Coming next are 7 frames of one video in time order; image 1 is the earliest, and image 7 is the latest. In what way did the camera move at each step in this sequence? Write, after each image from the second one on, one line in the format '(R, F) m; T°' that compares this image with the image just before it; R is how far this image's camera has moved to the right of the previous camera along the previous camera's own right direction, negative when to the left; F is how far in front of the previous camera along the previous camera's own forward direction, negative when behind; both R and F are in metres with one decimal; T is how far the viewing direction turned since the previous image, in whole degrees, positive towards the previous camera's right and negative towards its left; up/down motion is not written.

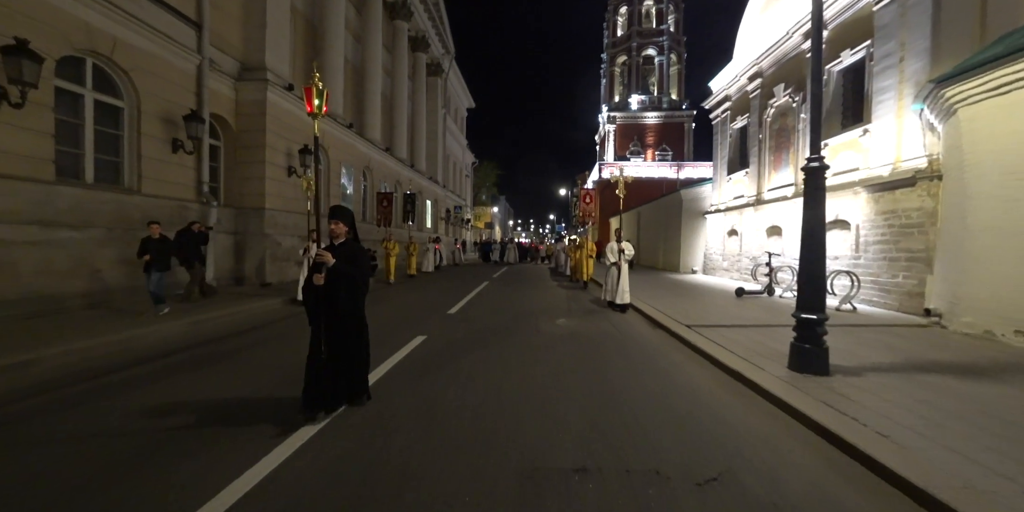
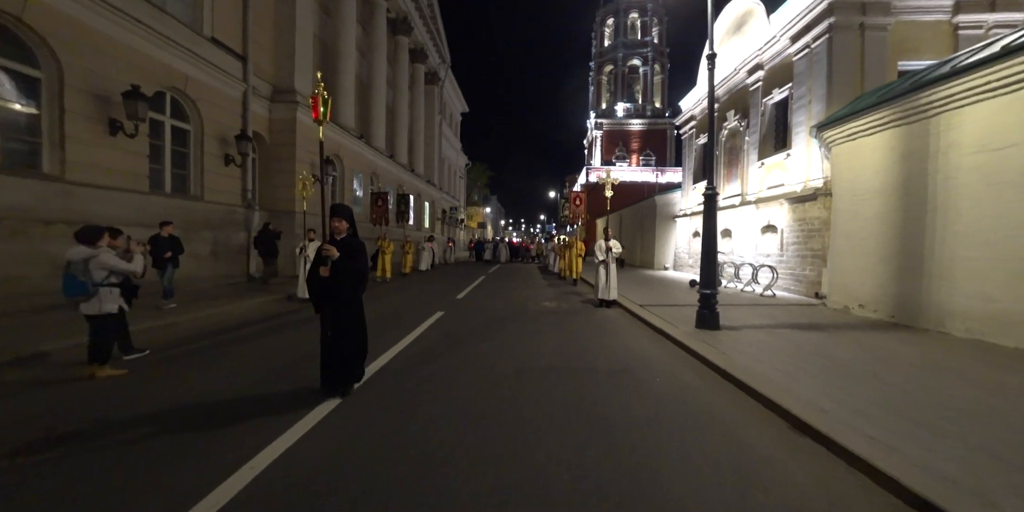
(-0.1, -2.6) m; +1°
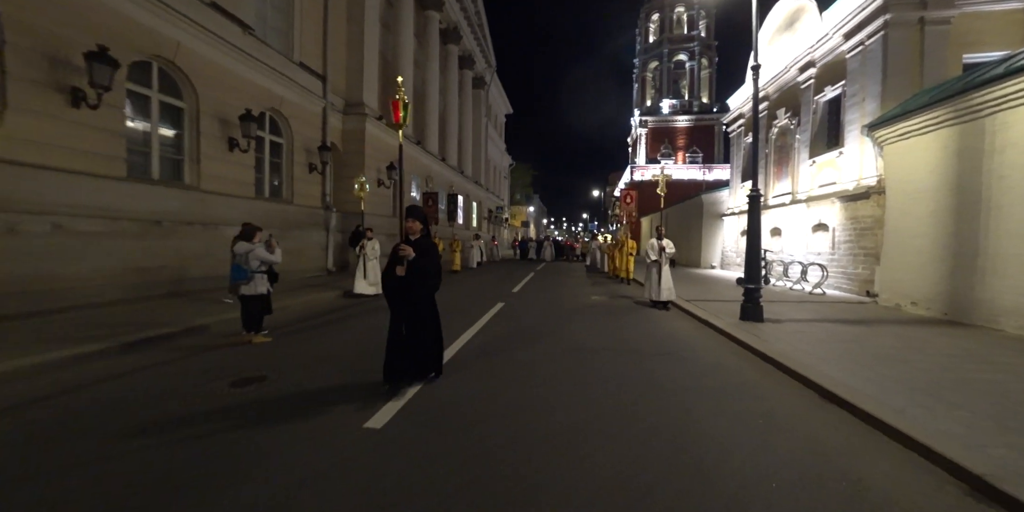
(-0.3, -0.9) m; -5°
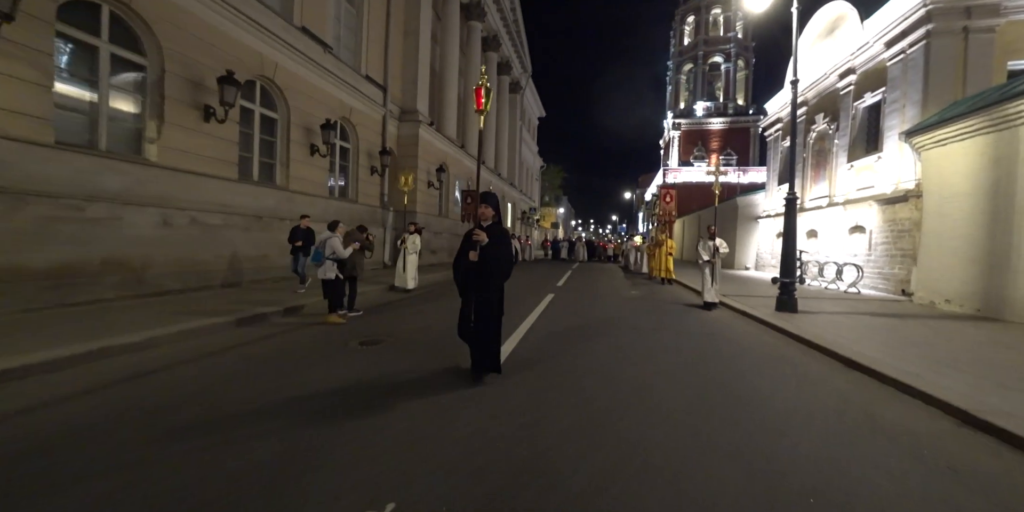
(-0.6, -1.0) m; -3°
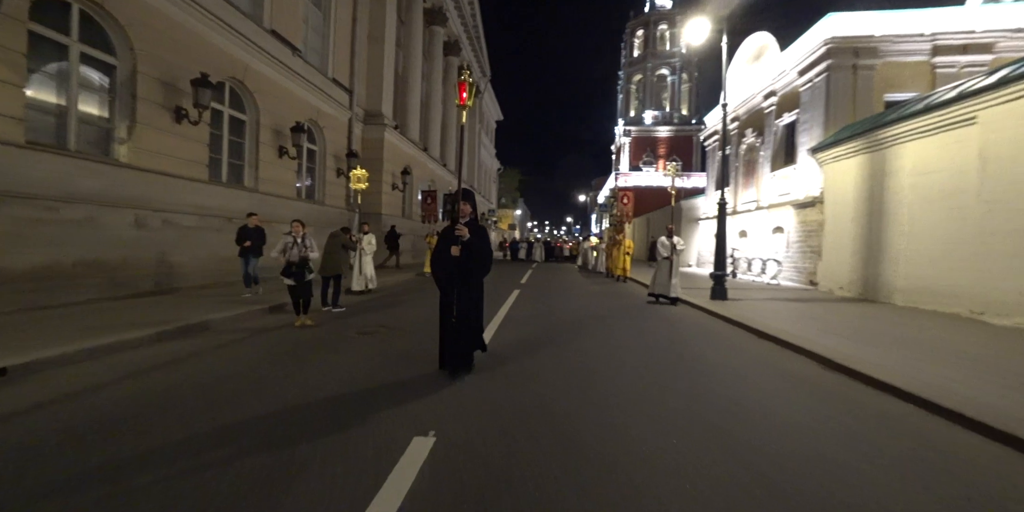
(-0.4, -1.2) m; +6°
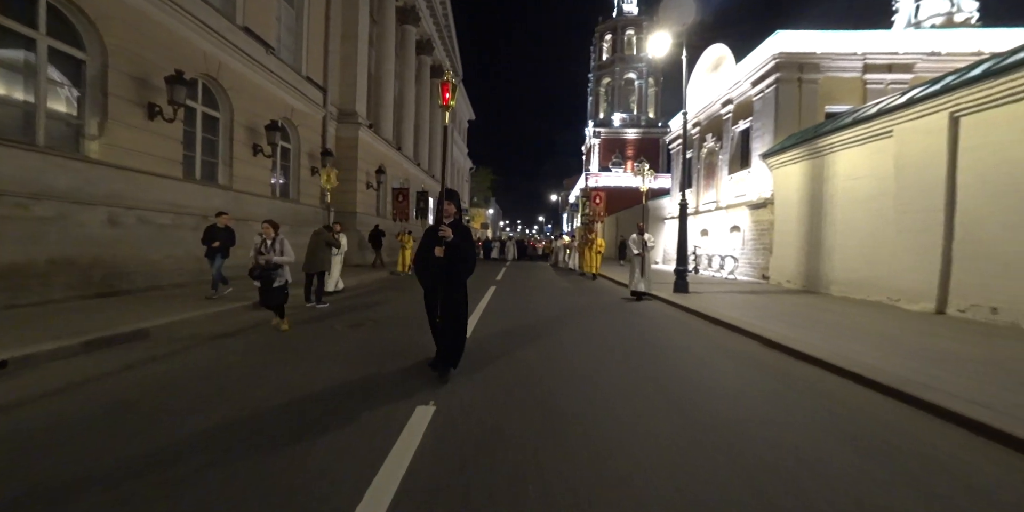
(-0.1, -0.6) m; +4°
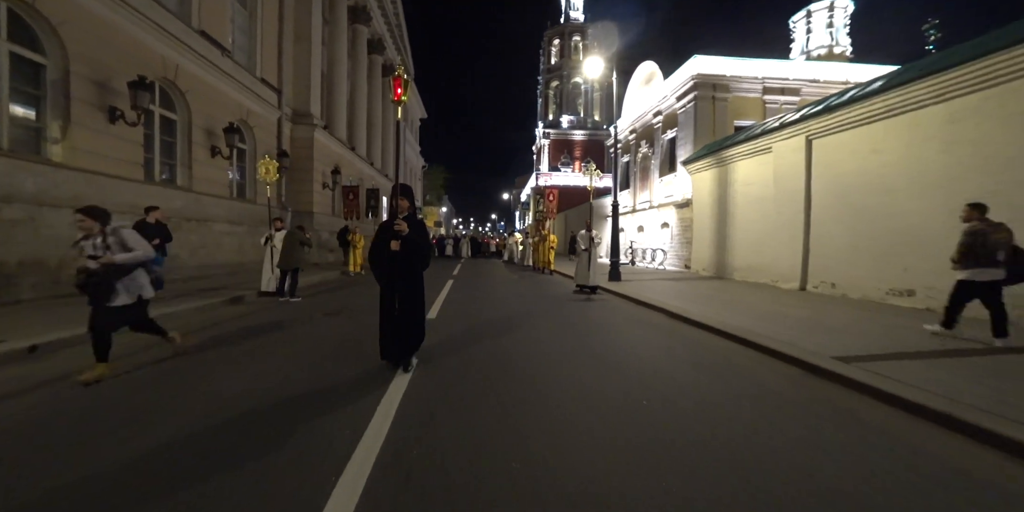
(-0.1, -1.4) m; +6°
